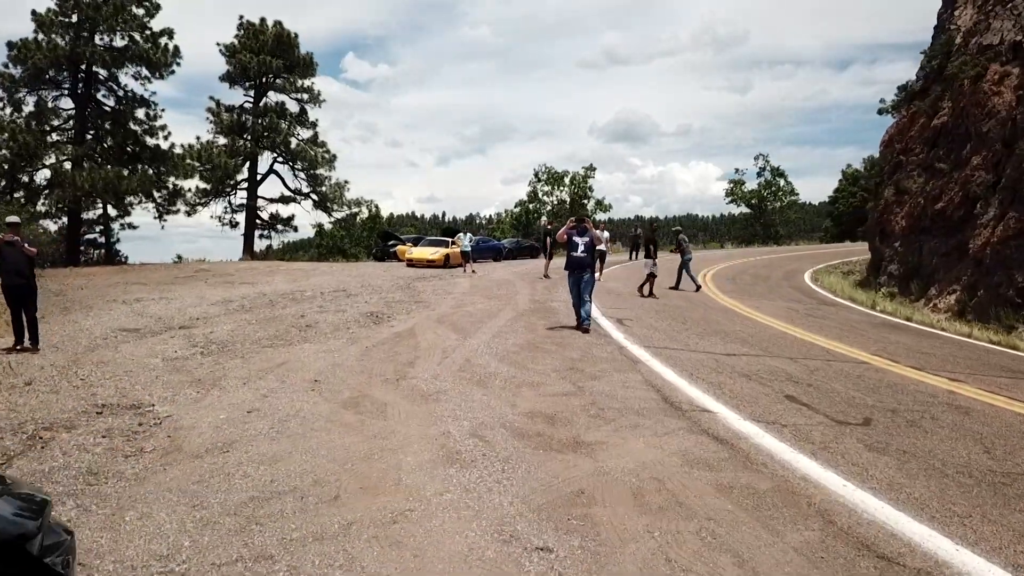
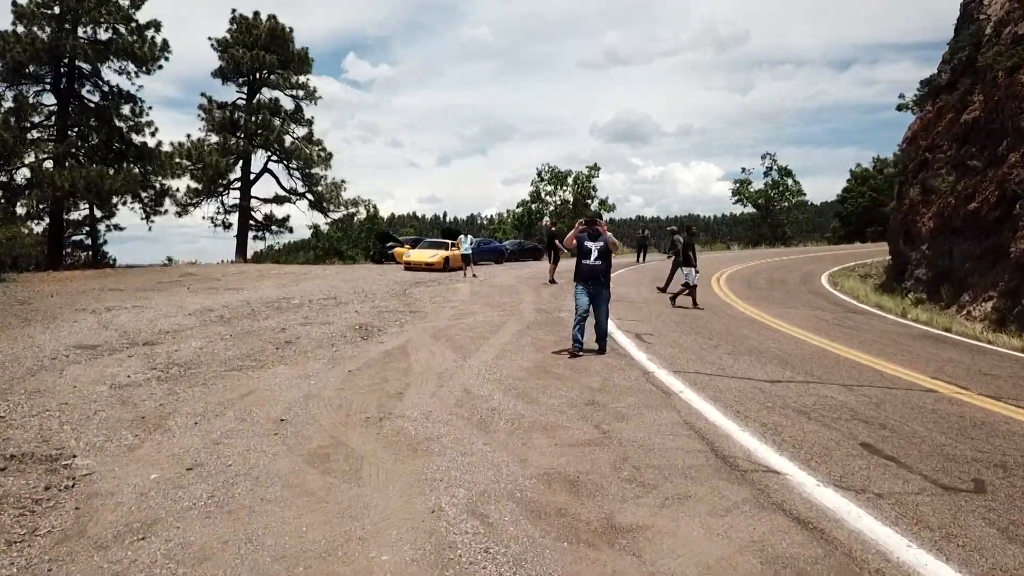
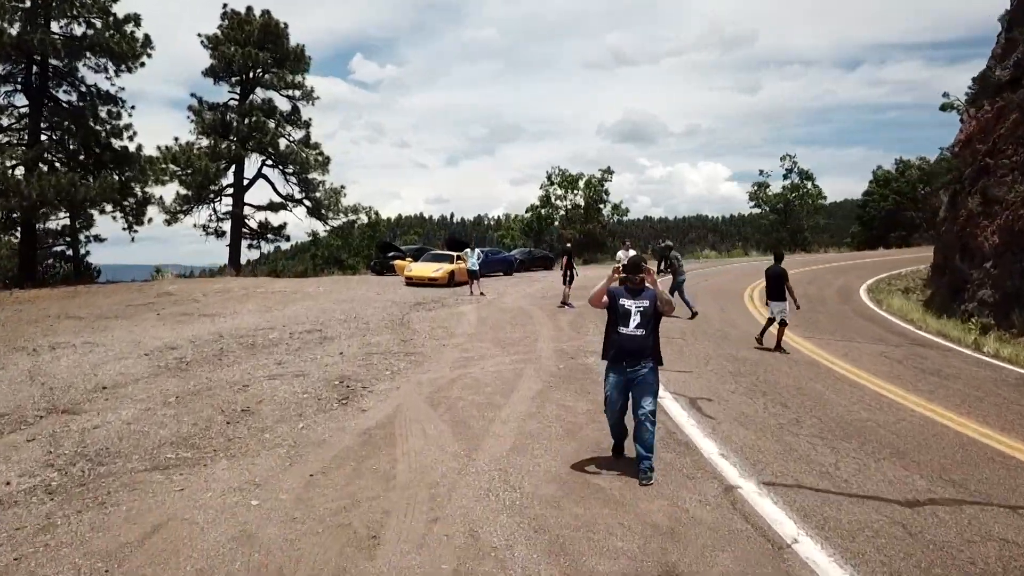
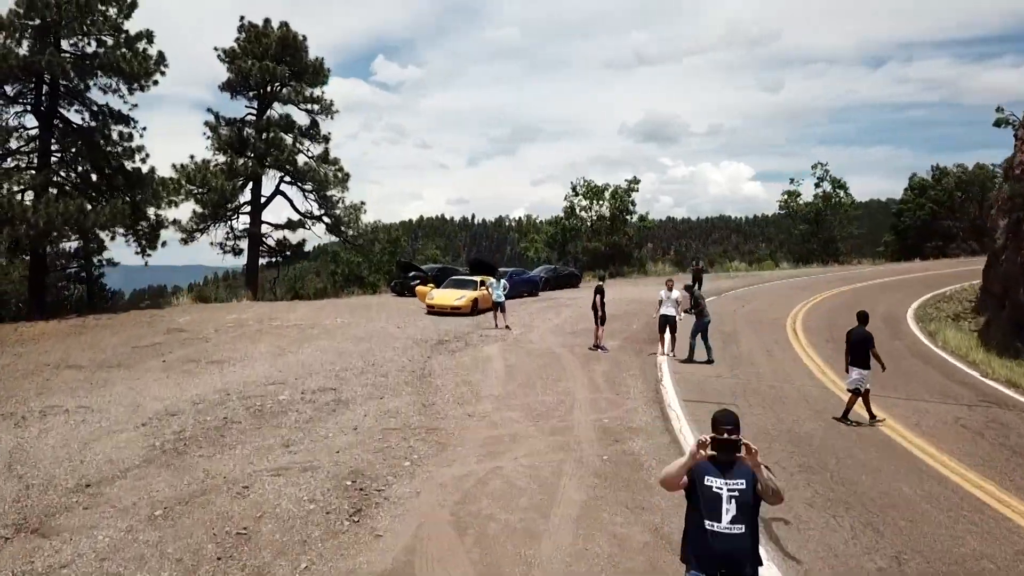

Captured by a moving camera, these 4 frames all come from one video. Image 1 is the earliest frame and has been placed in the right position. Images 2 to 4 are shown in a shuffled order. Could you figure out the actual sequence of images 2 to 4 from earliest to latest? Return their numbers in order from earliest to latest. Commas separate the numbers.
2, 3, 4
